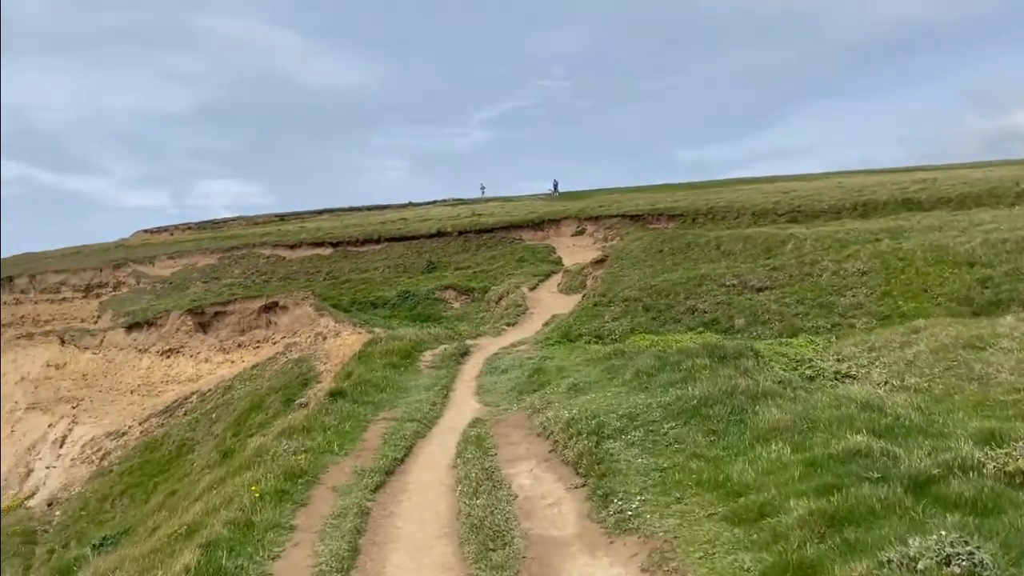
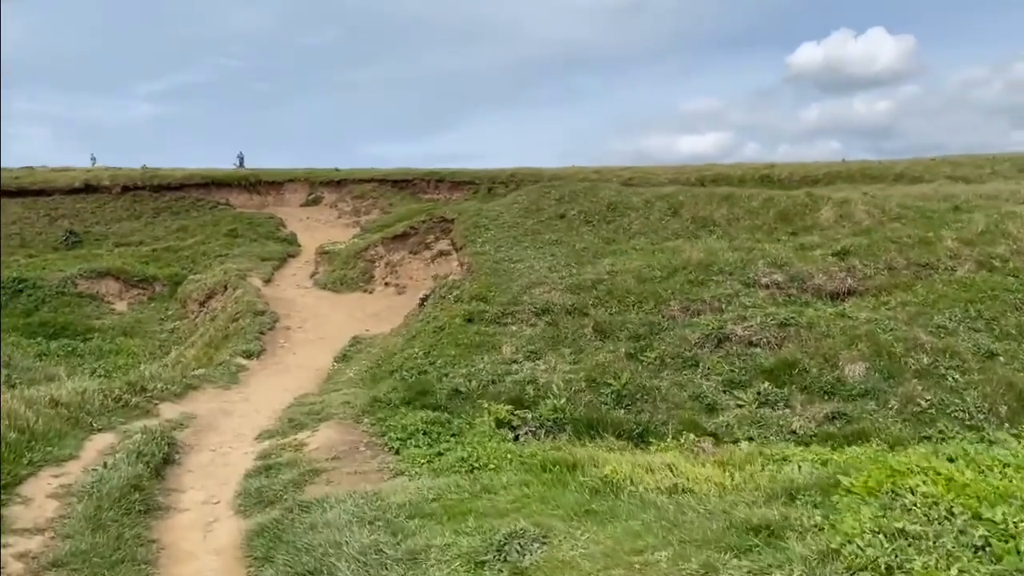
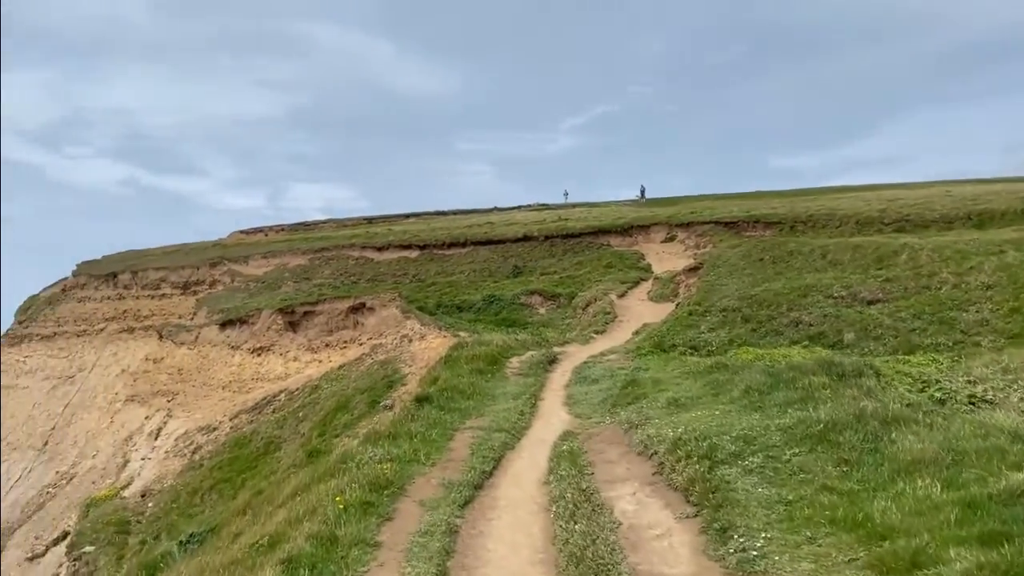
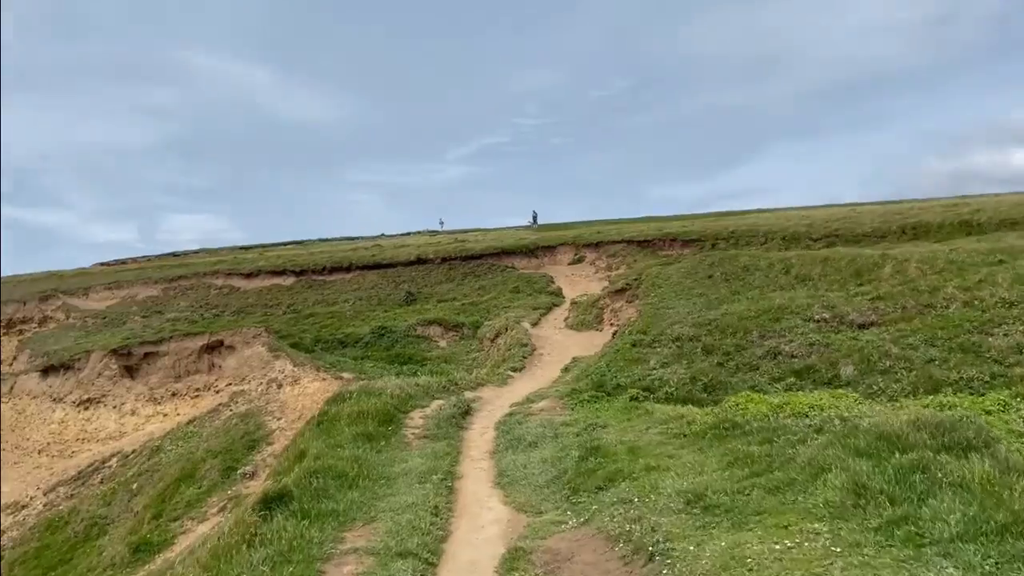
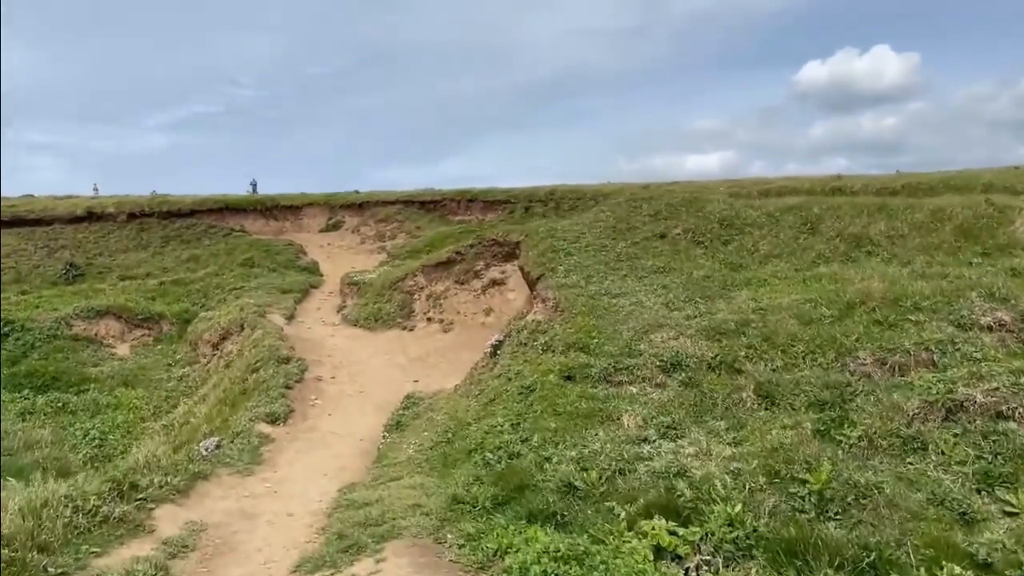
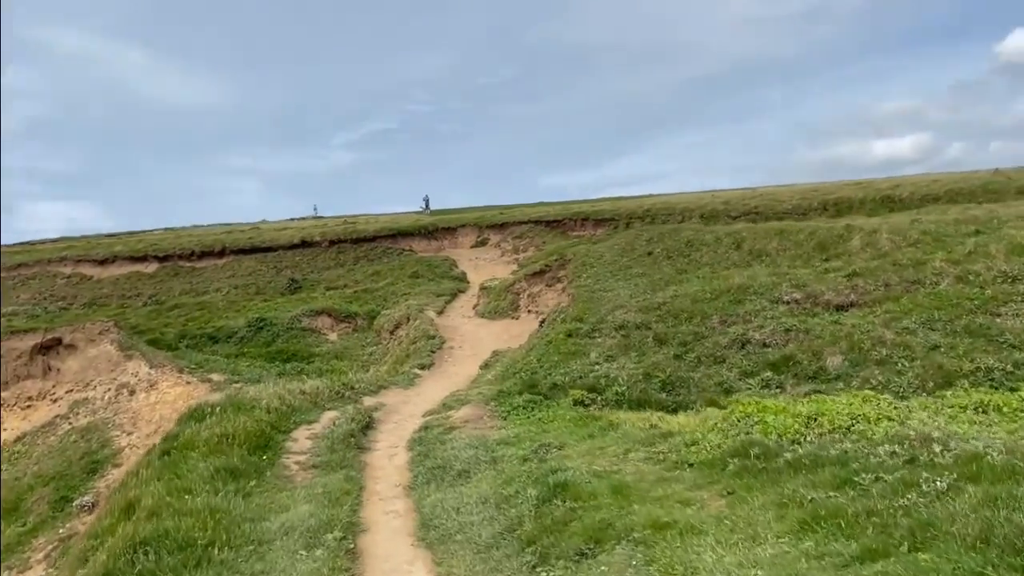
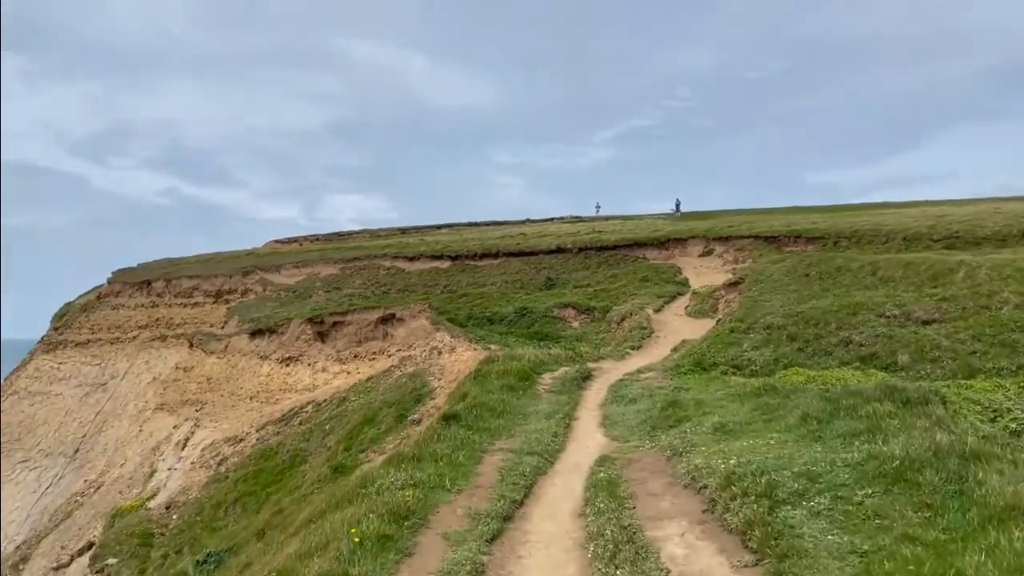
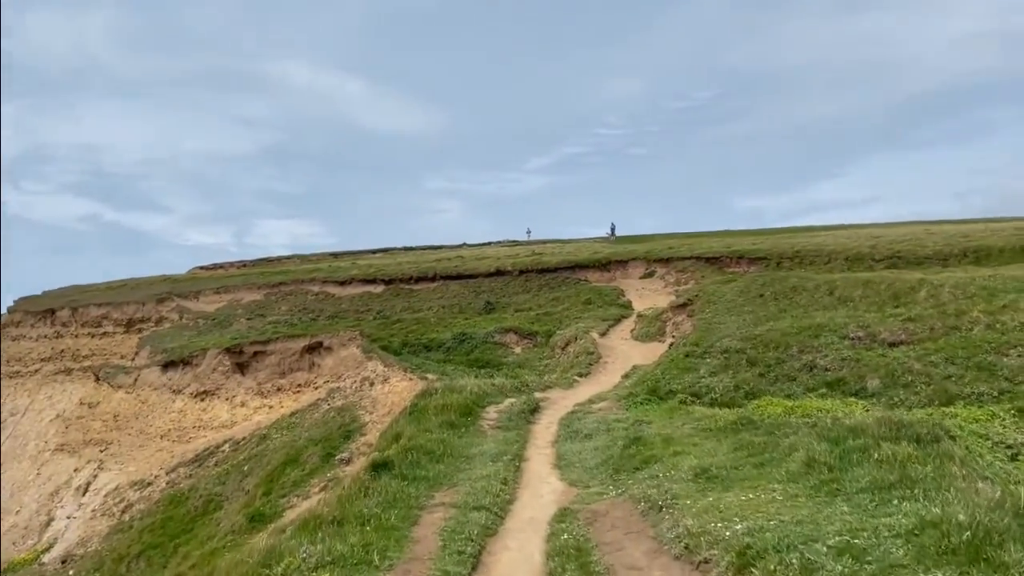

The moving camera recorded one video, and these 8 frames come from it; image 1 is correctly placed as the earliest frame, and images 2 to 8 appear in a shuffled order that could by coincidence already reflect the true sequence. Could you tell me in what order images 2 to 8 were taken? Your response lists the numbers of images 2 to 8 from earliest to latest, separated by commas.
3, 7, 8, 4, 6, 2, 5
